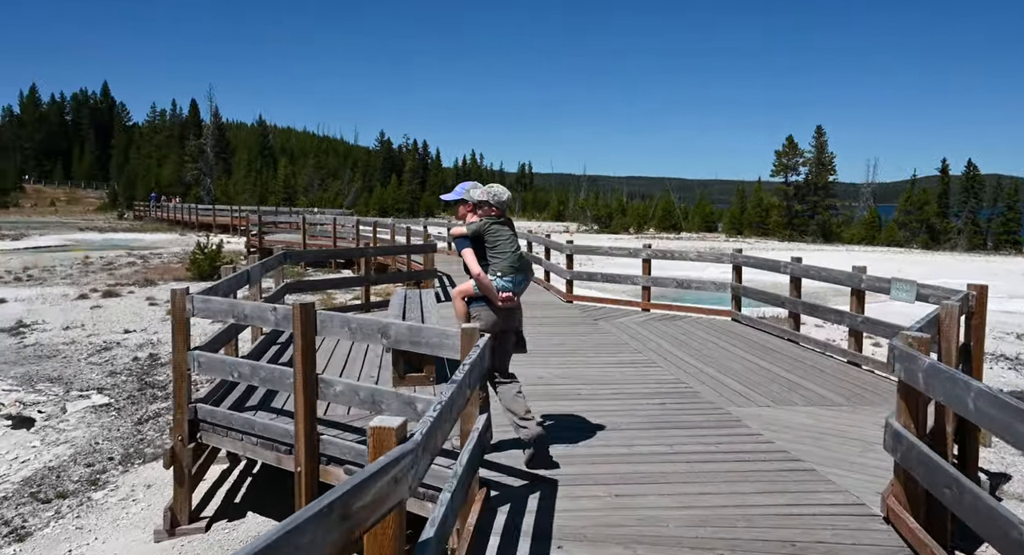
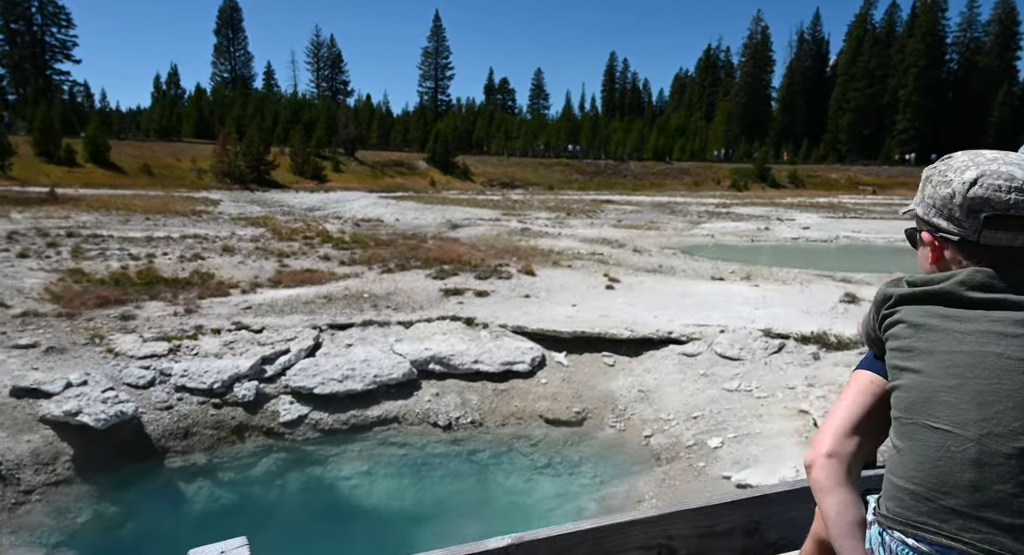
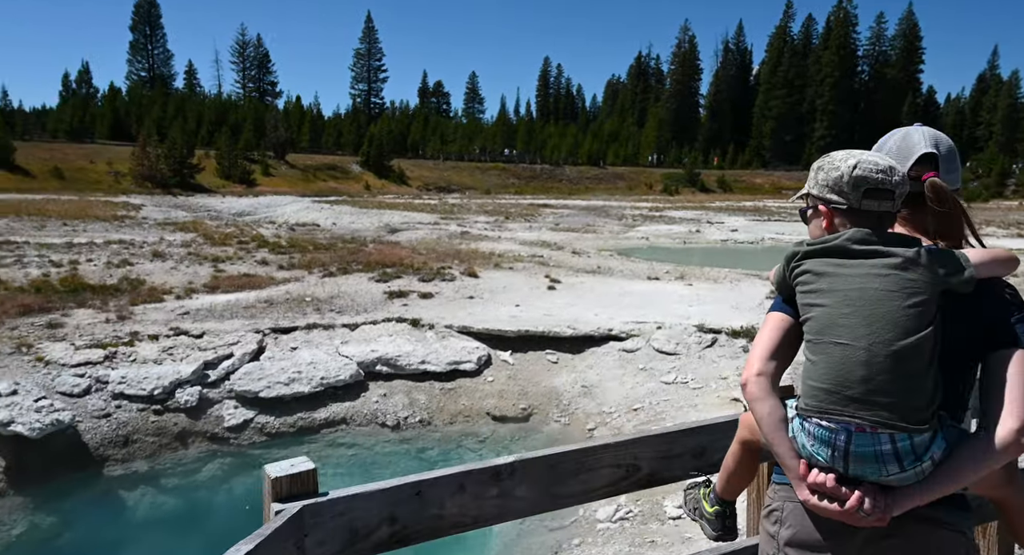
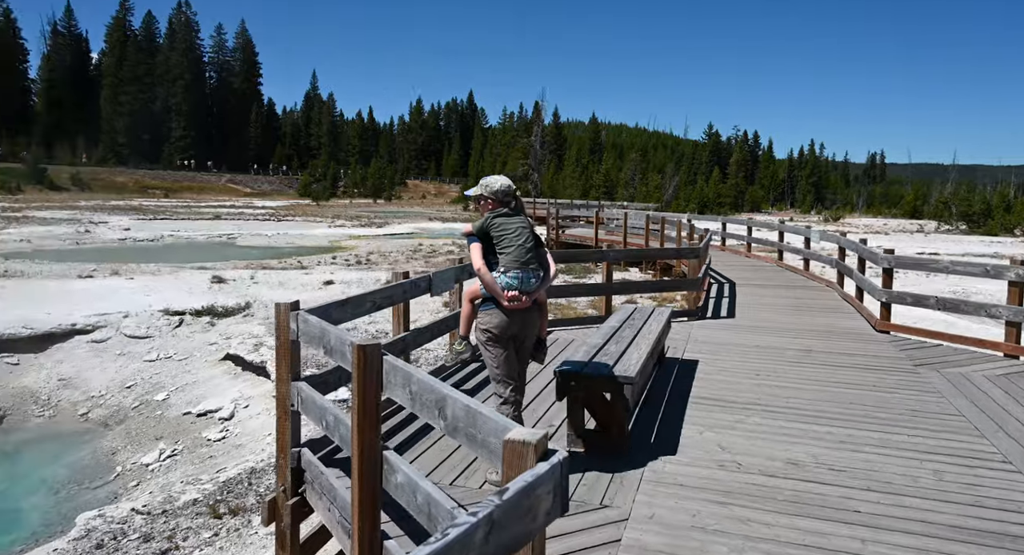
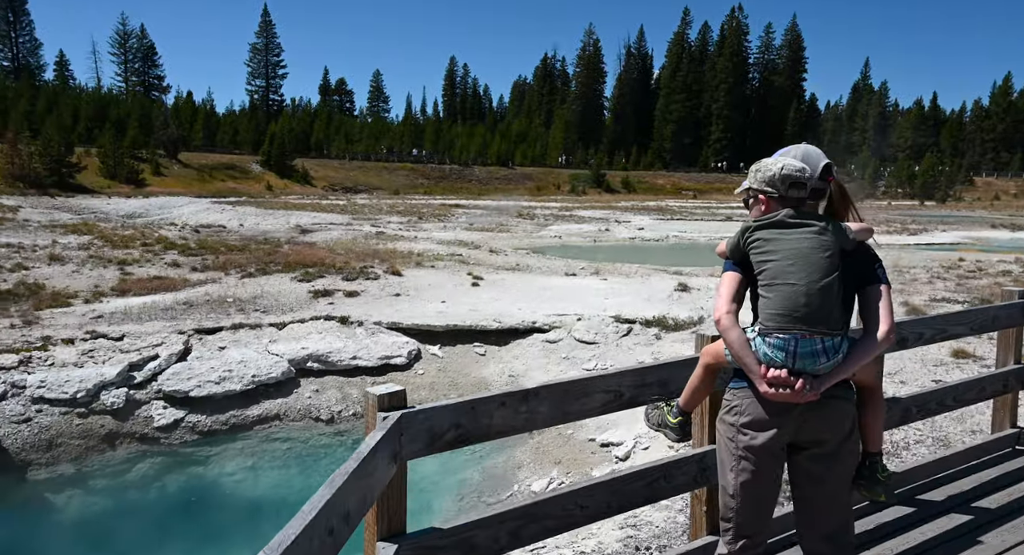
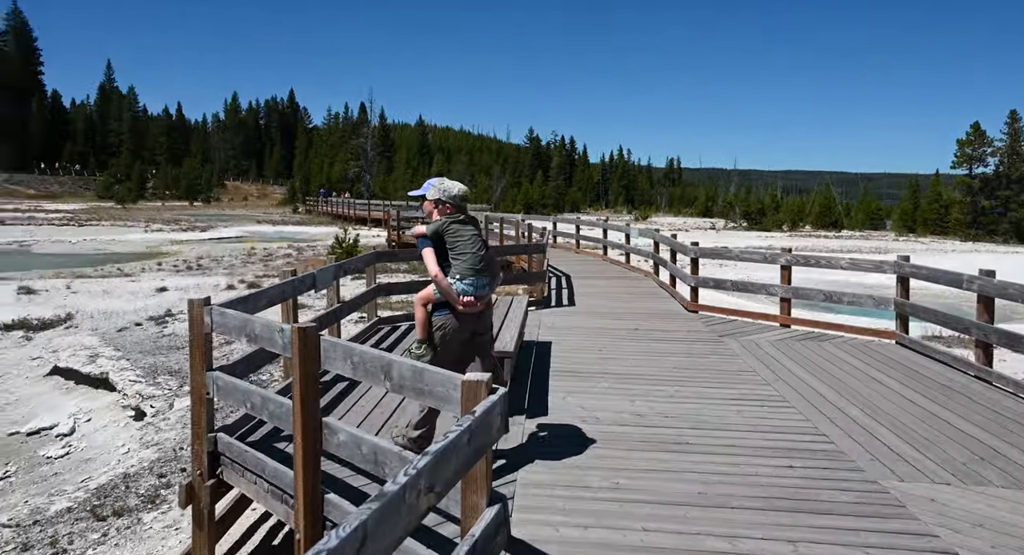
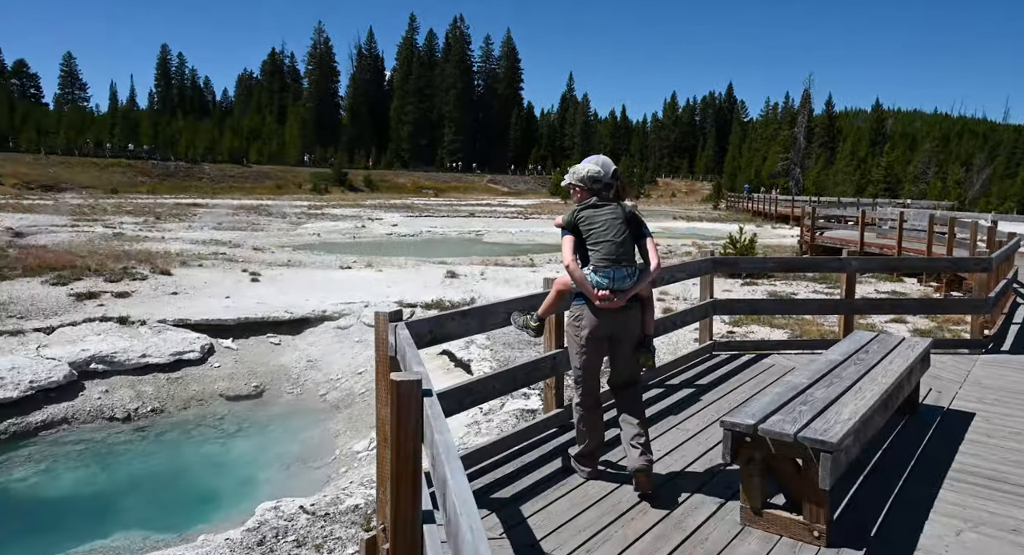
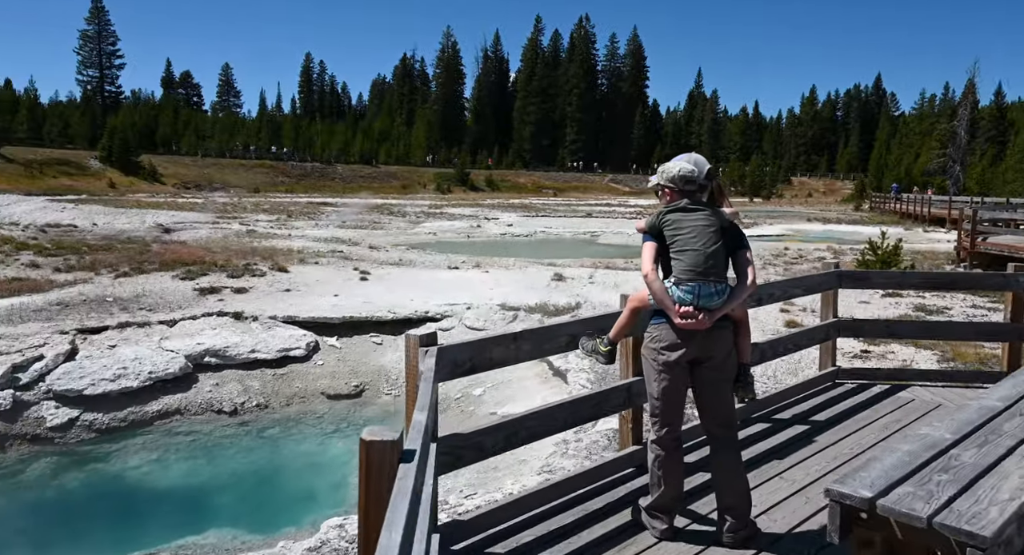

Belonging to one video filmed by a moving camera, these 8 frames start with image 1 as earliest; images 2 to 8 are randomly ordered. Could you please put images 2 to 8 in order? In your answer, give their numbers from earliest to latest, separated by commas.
6, 4, 7, 8, 5, 3, 2
